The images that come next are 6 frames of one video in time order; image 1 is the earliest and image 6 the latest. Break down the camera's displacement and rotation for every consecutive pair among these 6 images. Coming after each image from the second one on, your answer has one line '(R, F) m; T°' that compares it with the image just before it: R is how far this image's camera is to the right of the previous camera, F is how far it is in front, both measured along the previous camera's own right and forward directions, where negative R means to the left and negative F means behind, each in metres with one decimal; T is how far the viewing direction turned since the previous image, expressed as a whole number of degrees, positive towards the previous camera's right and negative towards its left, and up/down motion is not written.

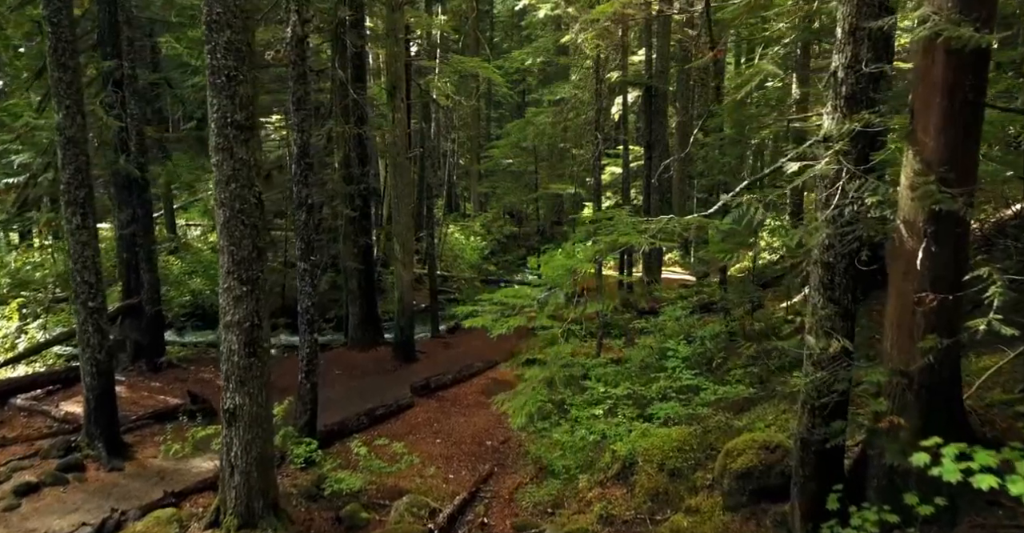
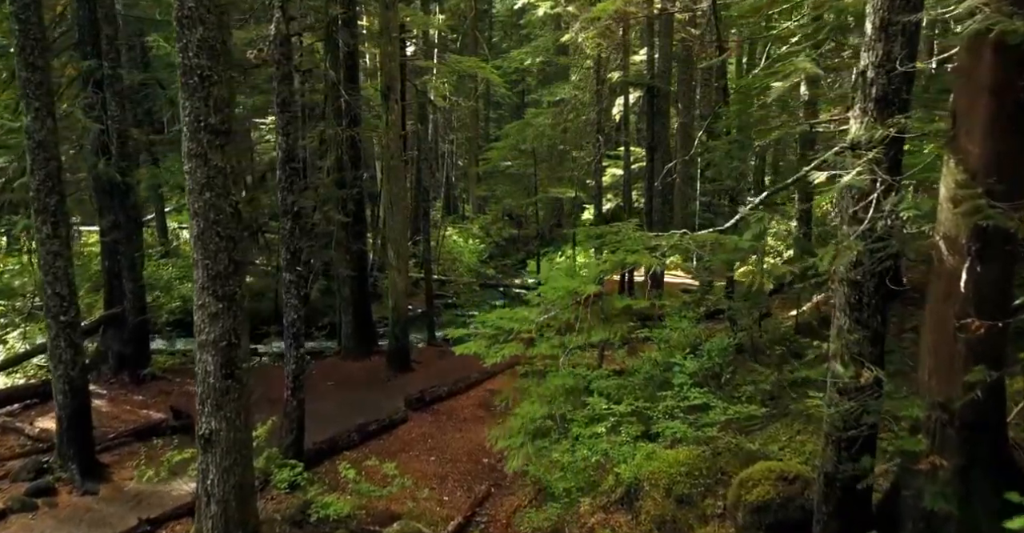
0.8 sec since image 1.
(0.0, +0.6) m; 0°
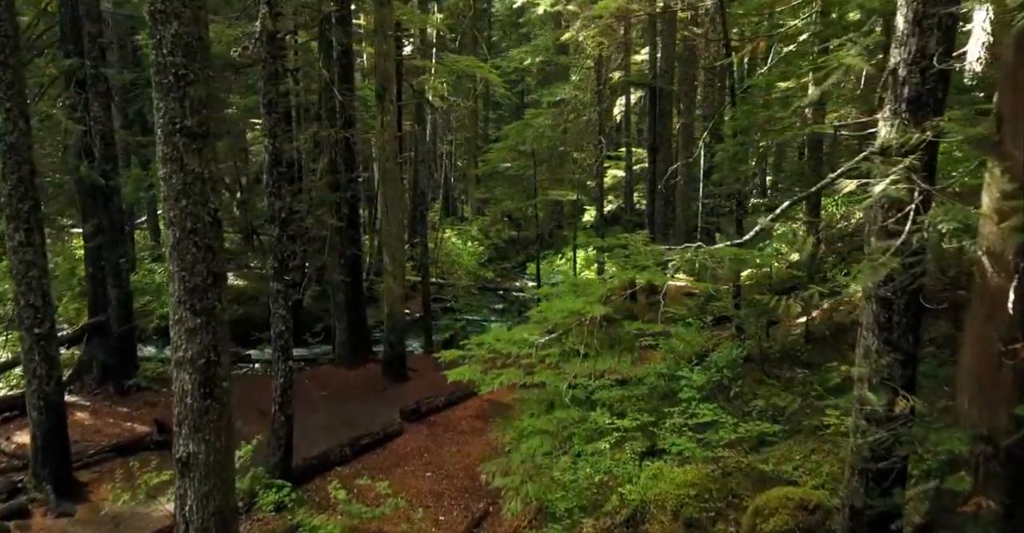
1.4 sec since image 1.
(0.0, +0.5) m; 0°
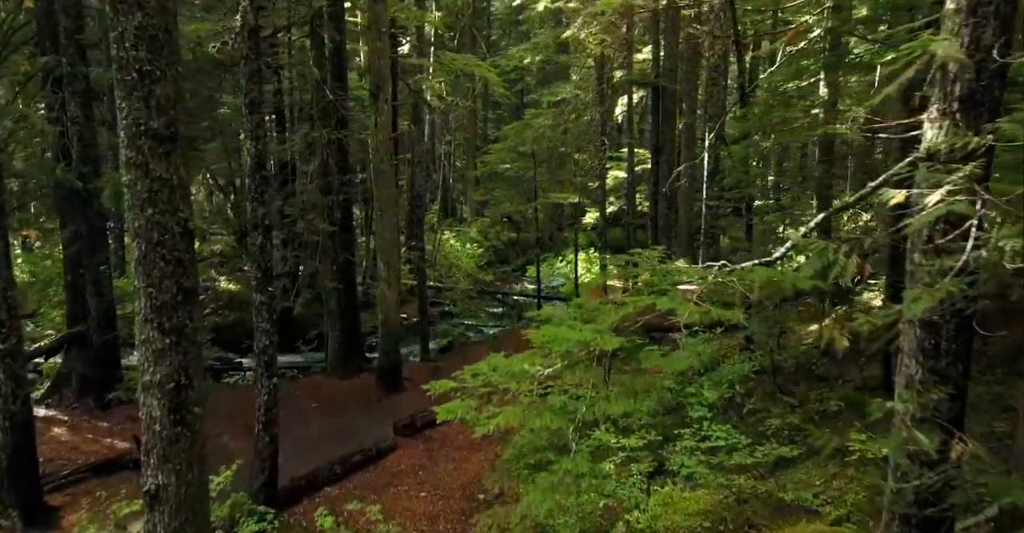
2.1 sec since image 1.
(0.0, +0.7) m; 0°
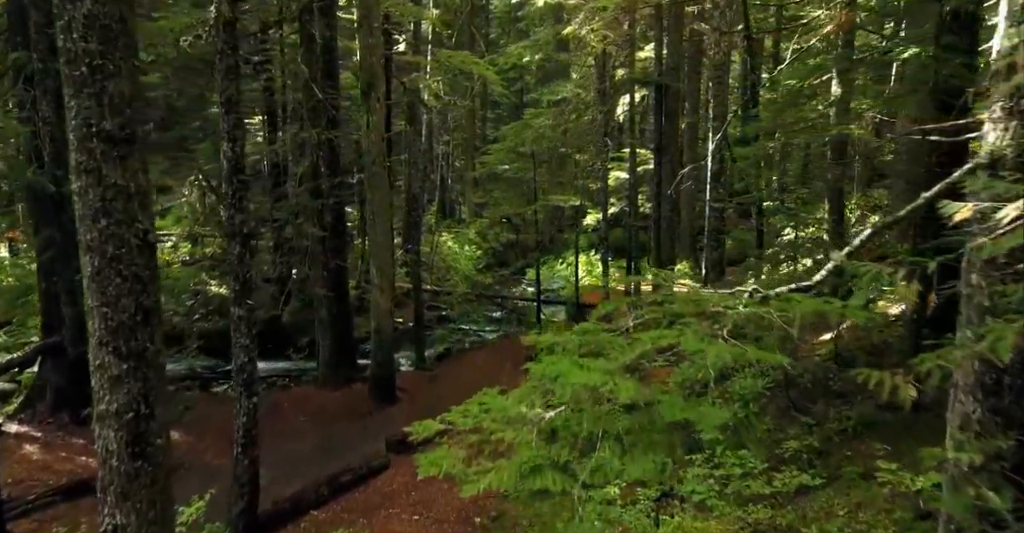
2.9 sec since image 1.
(0.0, +0.7) m; 0°
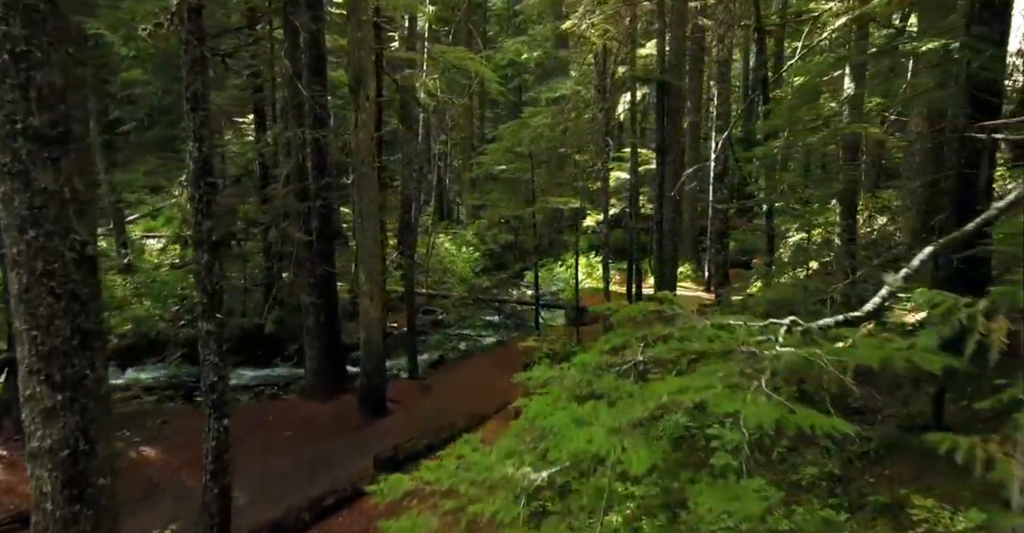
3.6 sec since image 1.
(+0.1, +0.8) m; 0°
